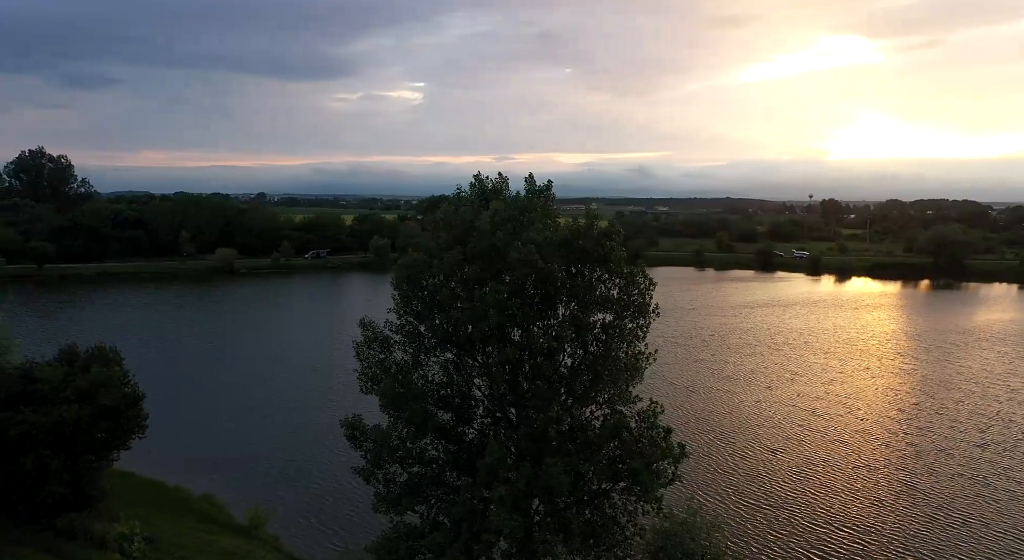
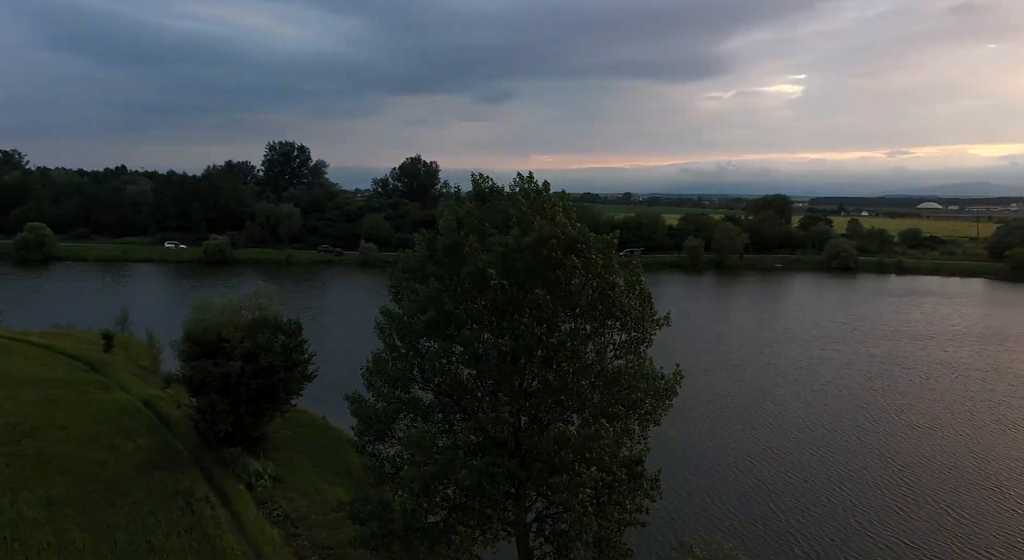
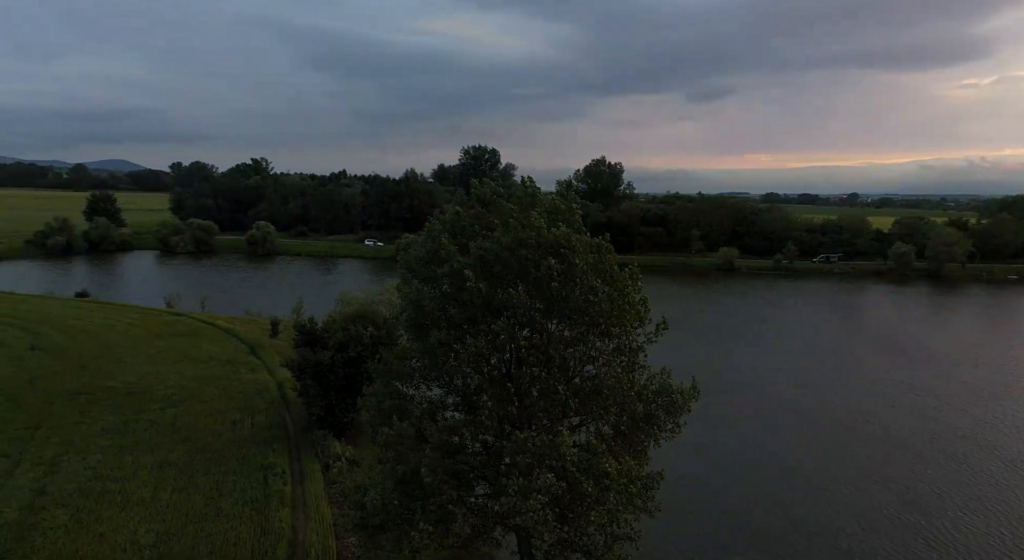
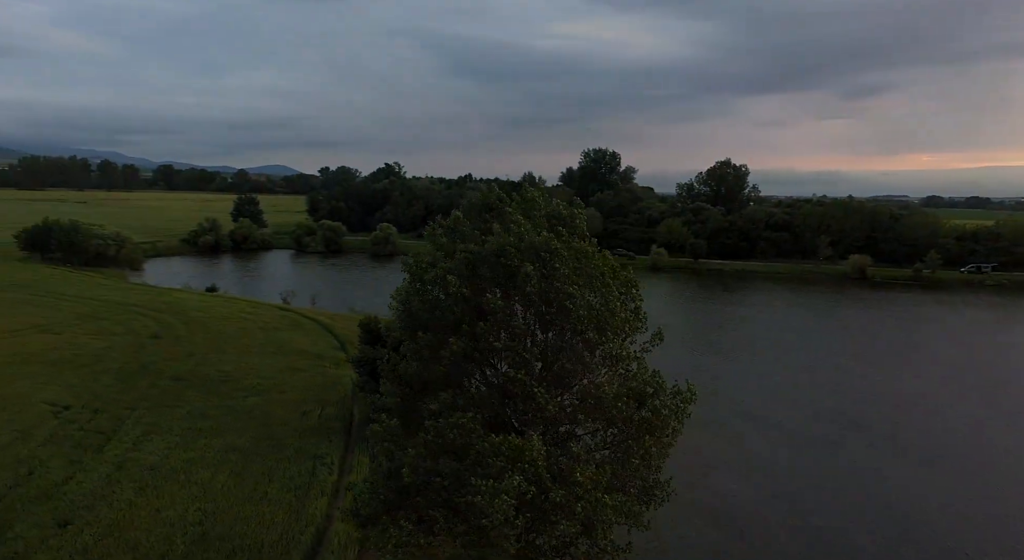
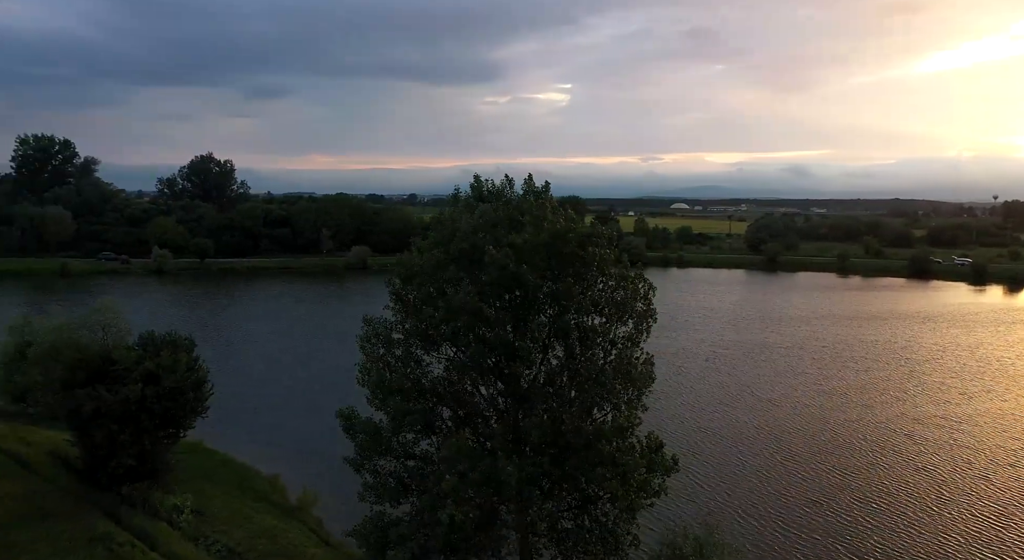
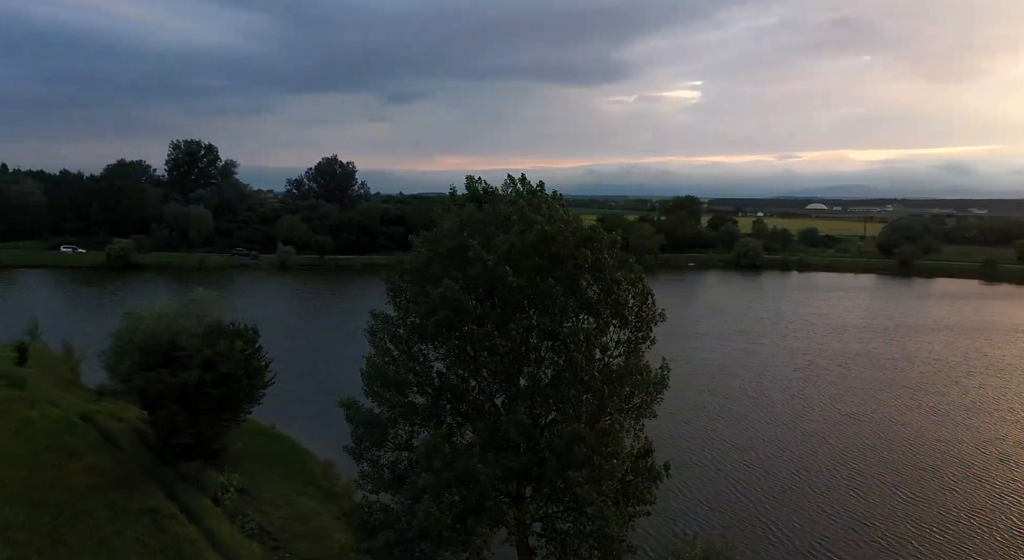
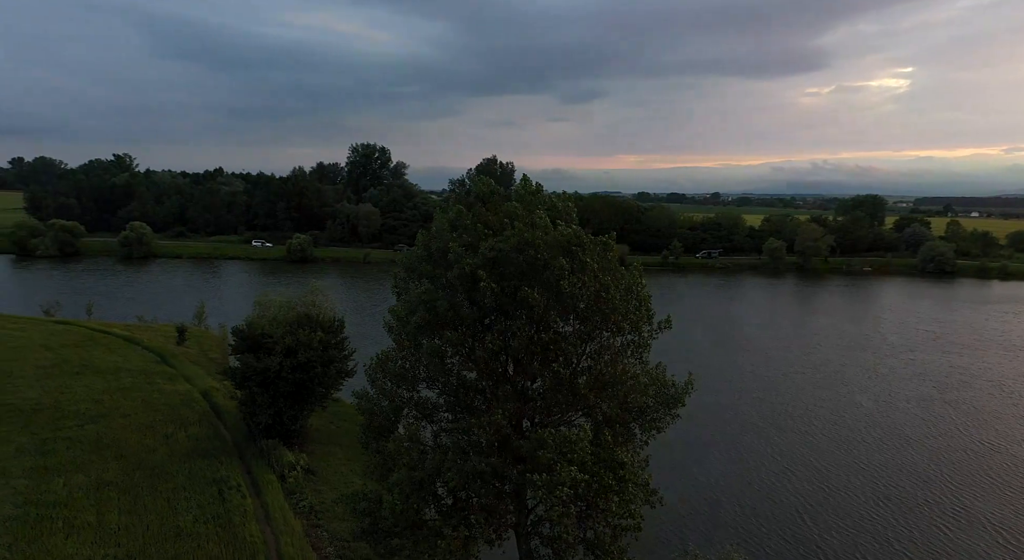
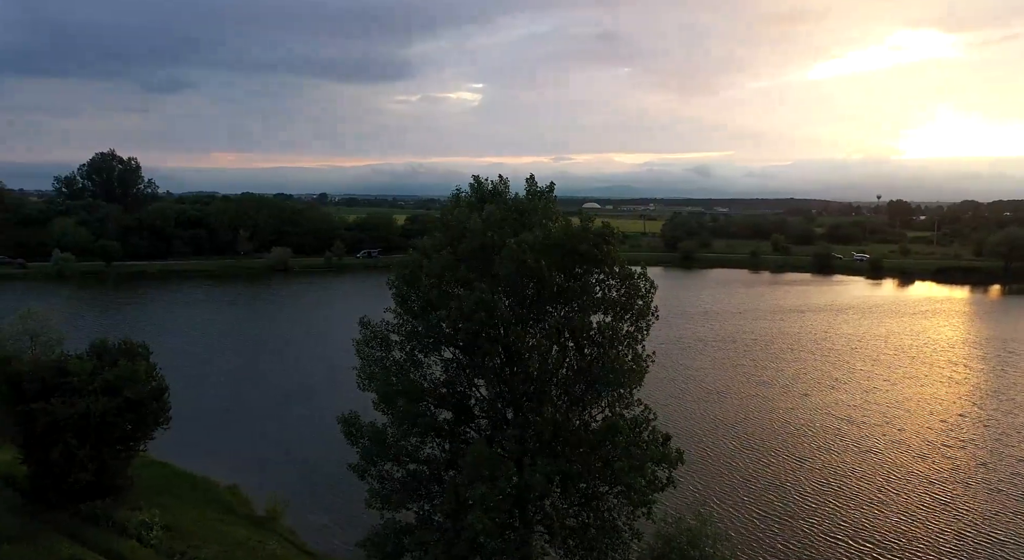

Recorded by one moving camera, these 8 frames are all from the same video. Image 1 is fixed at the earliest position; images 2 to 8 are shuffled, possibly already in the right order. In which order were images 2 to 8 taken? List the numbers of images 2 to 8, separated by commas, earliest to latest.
8, 5, 6, 2, 7, 3, 4
